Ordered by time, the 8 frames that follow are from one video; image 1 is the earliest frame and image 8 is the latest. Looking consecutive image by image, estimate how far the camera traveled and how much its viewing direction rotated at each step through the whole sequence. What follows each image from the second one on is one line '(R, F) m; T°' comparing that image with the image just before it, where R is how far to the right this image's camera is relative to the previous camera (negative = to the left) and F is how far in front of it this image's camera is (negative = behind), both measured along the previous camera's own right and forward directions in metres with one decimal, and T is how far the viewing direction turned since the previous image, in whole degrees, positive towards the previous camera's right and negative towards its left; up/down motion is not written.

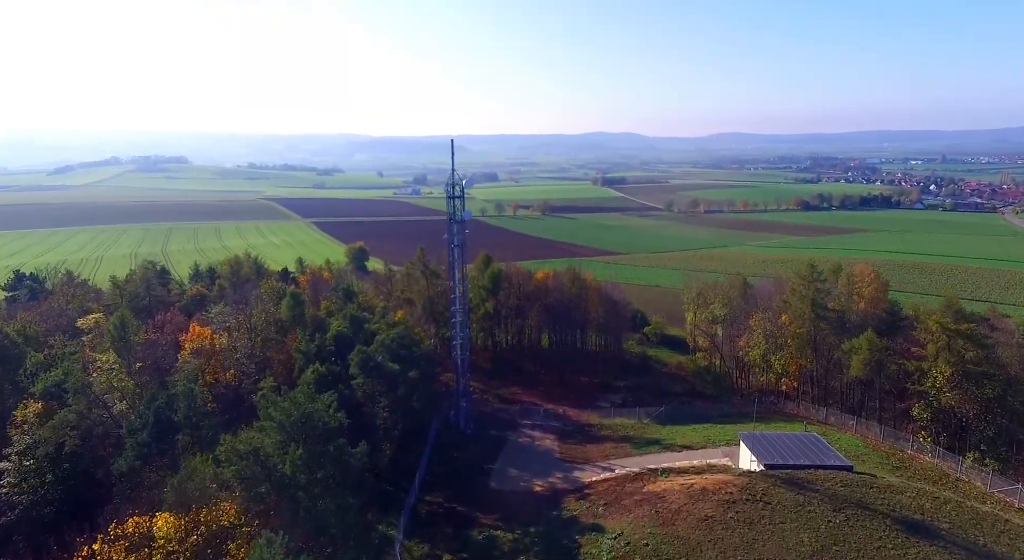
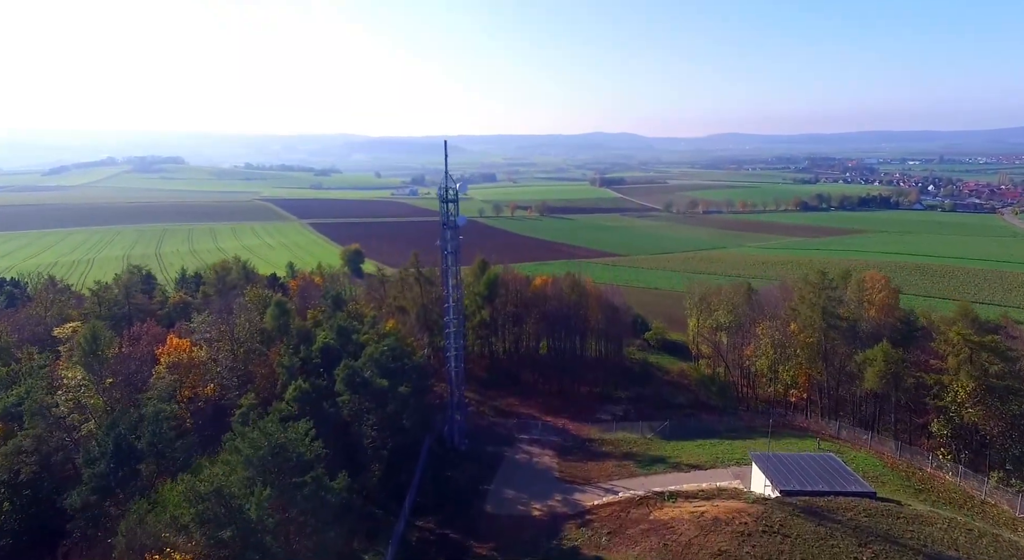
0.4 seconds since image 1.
(+0.1, +1.6) m; 0°
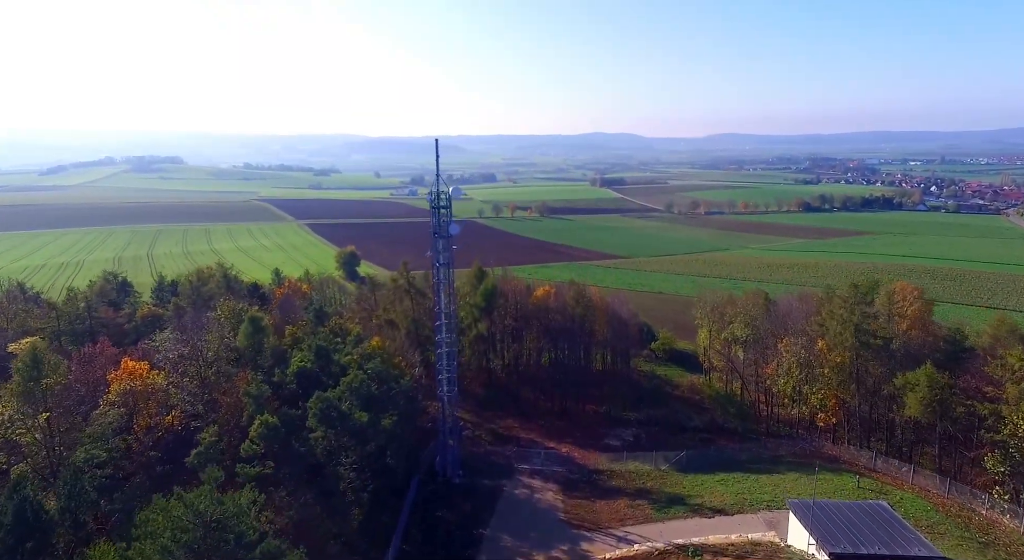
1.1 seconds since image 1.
(0.0, +3.2) m; 0°
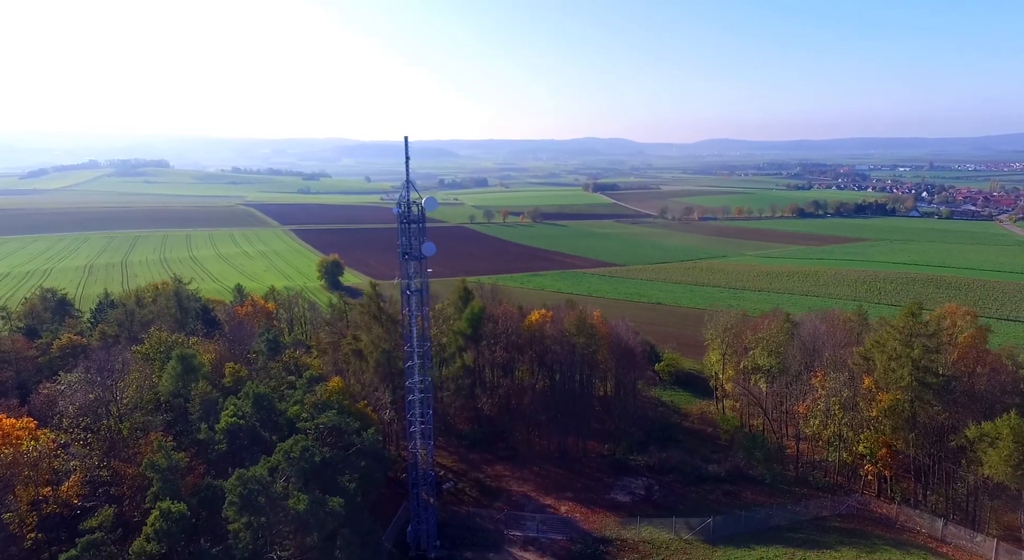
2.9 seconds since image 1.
(+0.1, +5.3) m; +1°
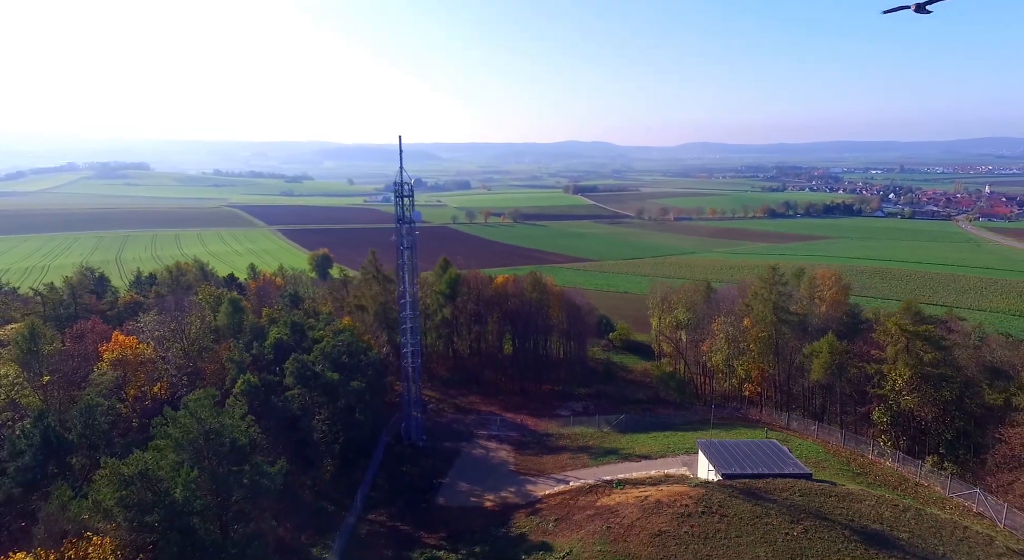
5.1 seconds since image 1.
(+0.9, -8.8) m; +1°
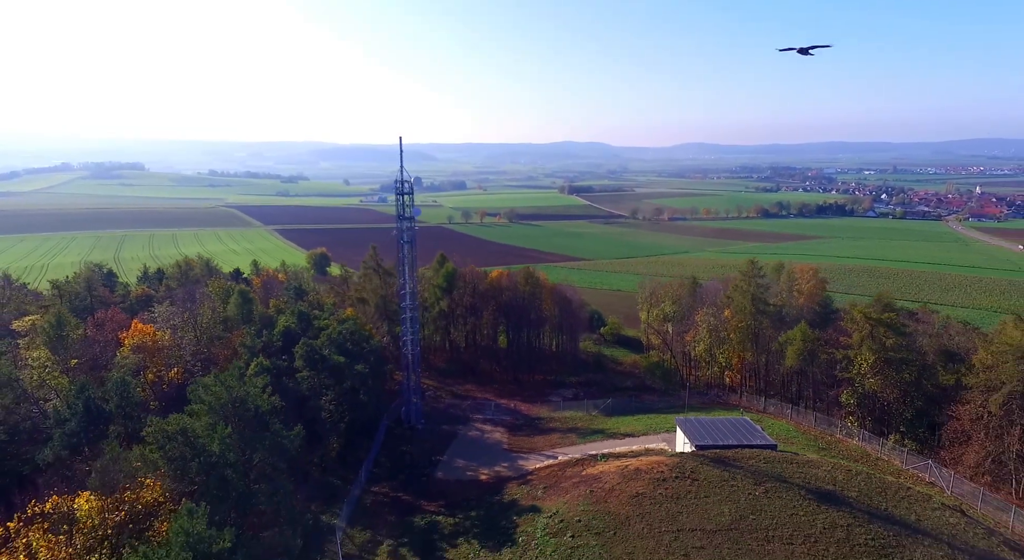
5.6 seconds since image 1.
(+0.1, -2.1) m; 0°
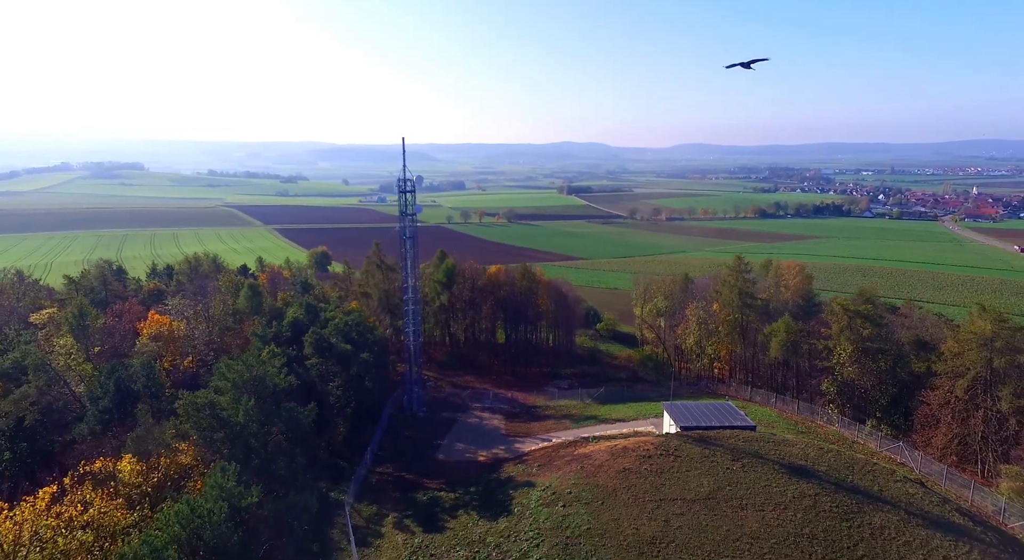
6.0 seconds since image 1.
(+0.1, -1.6) m; 0°
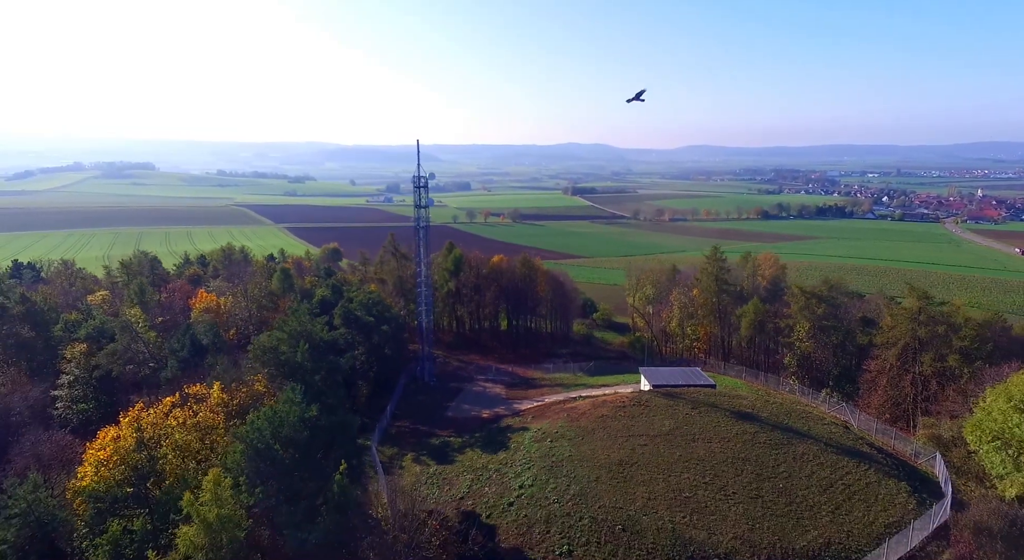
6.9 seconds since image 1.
(+0.3, -4.7) m; 0°
